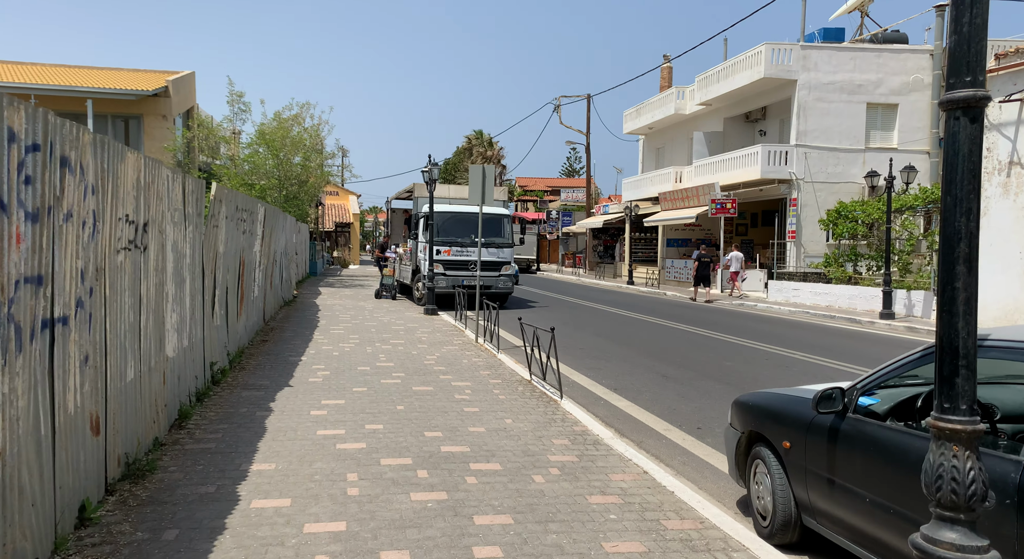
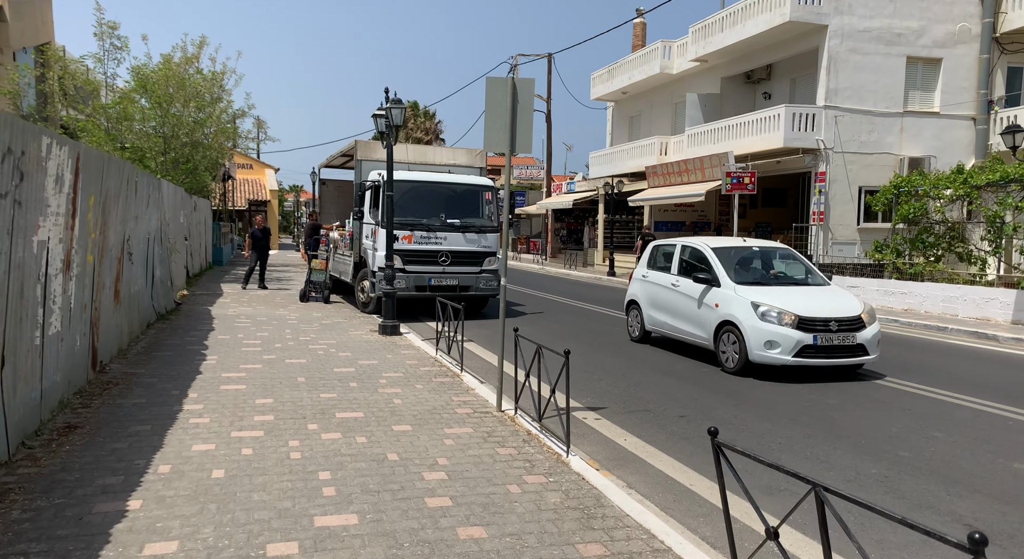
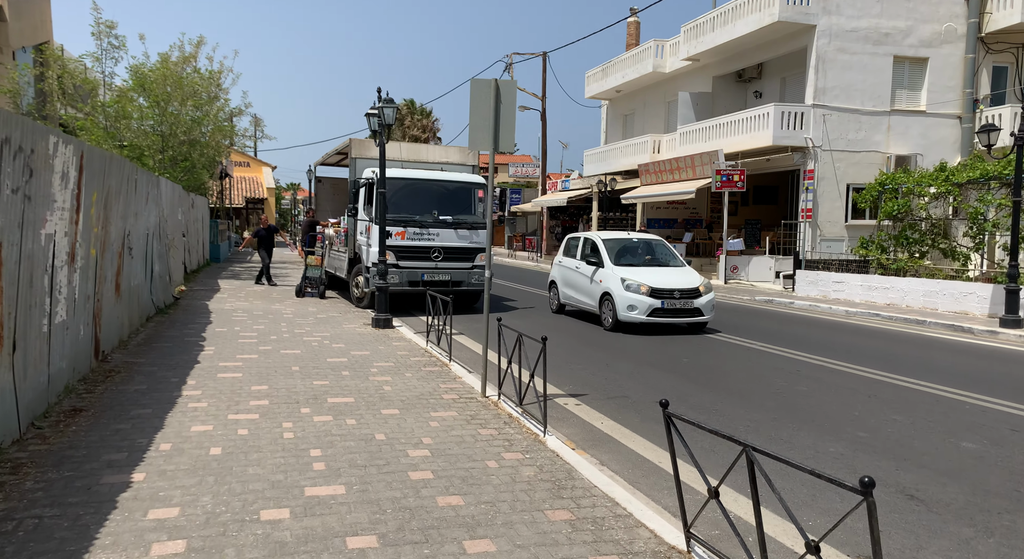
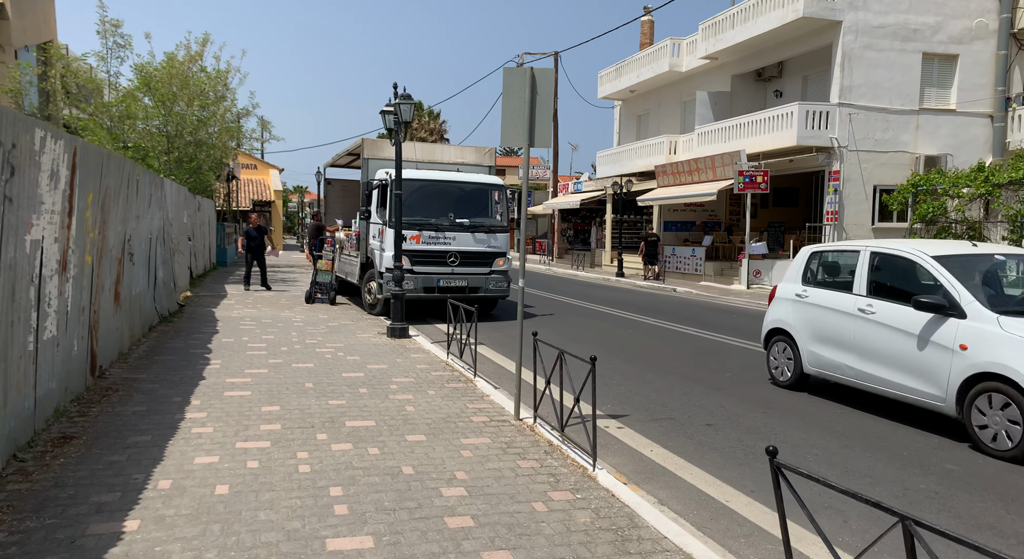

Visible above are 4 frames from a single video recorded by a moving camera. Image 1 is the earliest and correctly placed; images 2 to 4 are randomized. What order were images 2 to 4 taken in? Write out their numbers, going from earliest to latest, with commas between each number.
3, 2, 4
